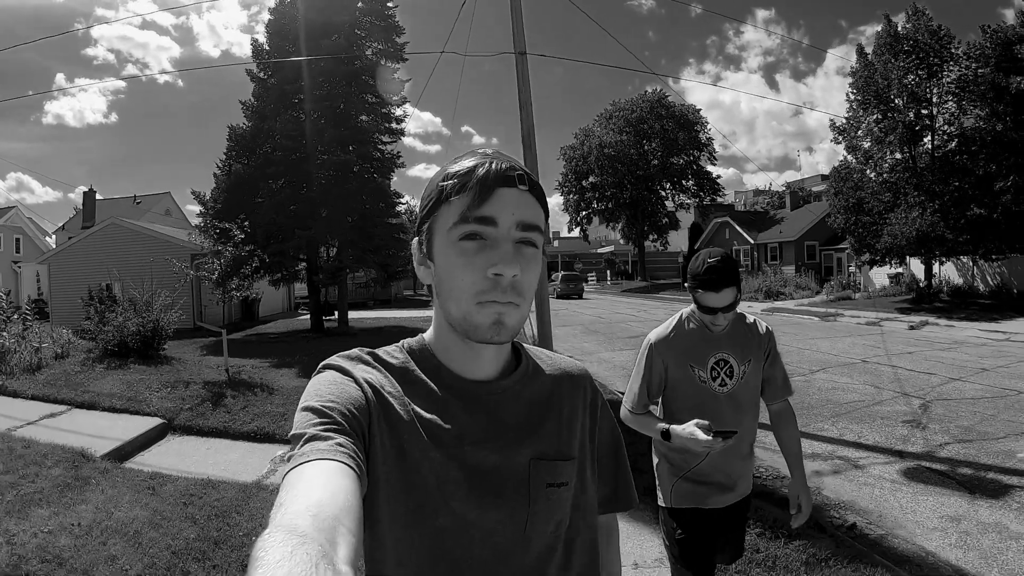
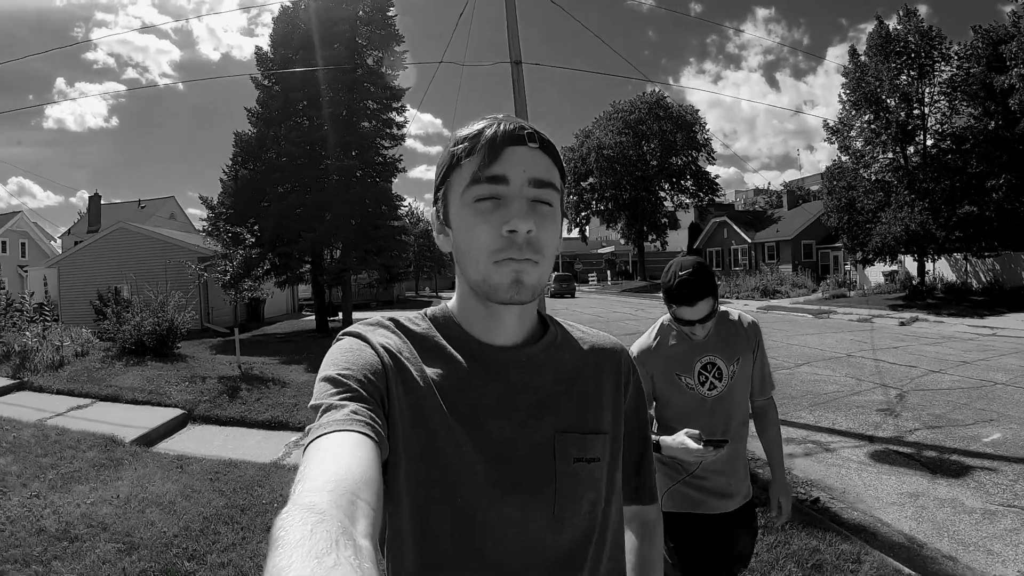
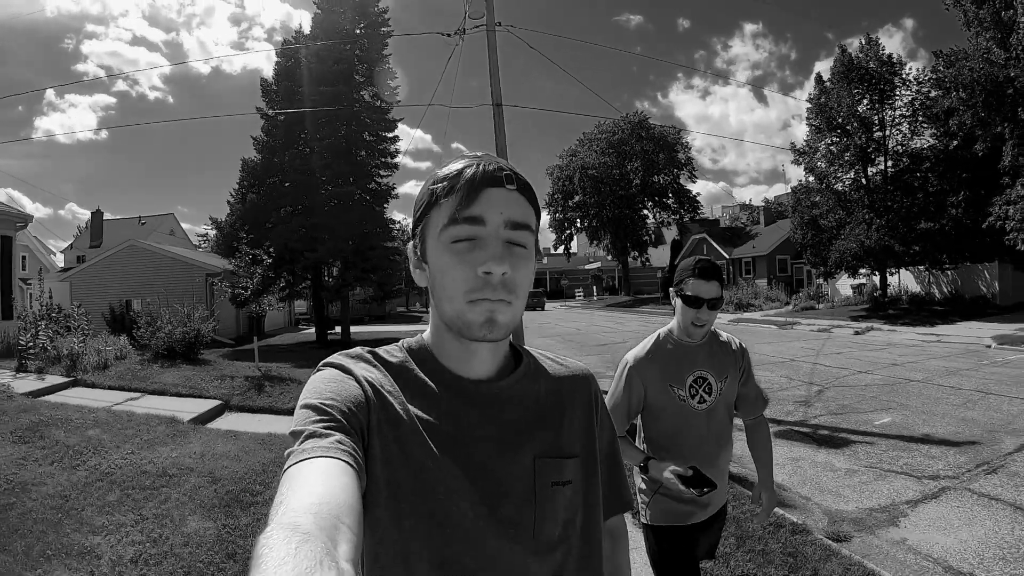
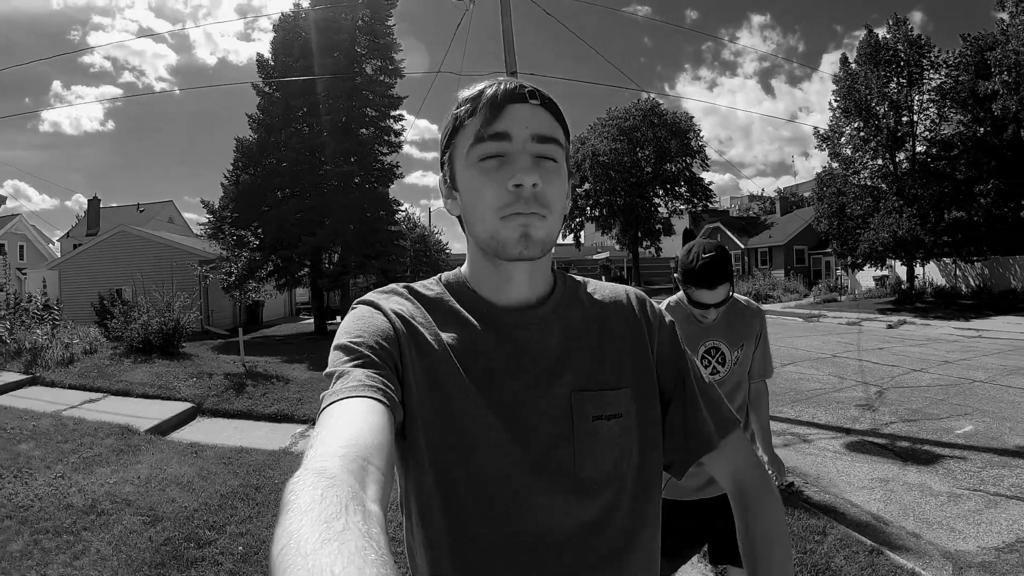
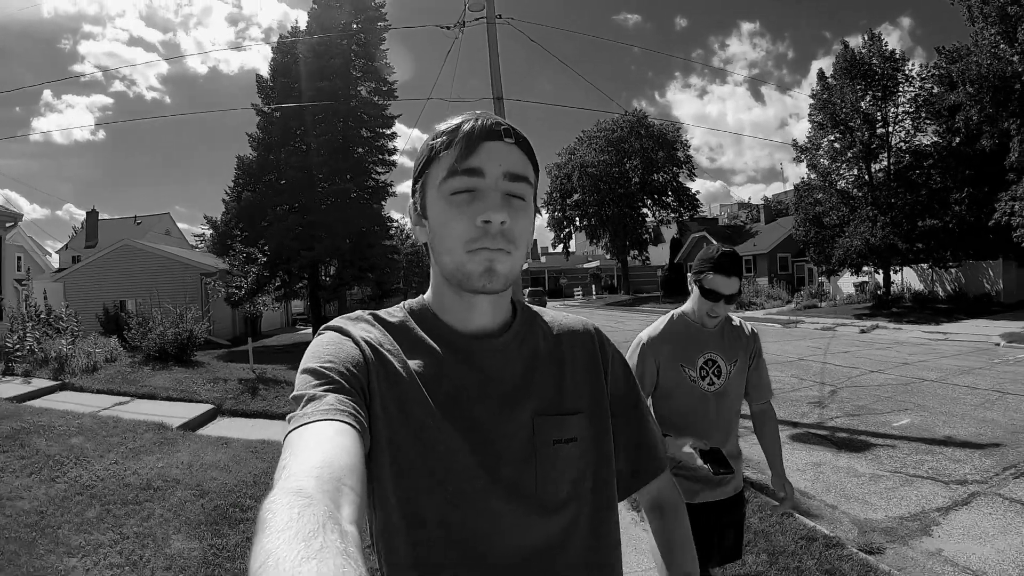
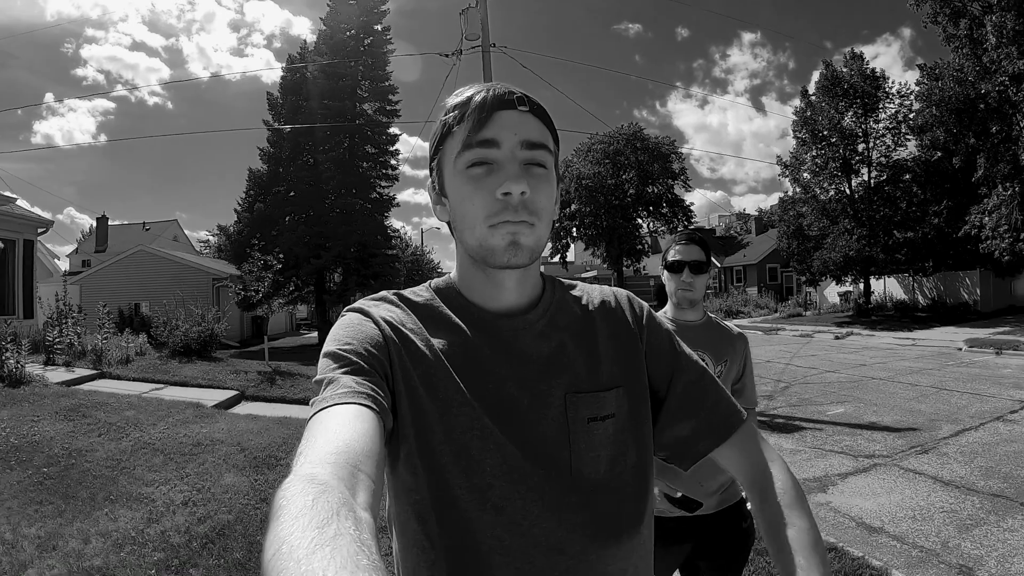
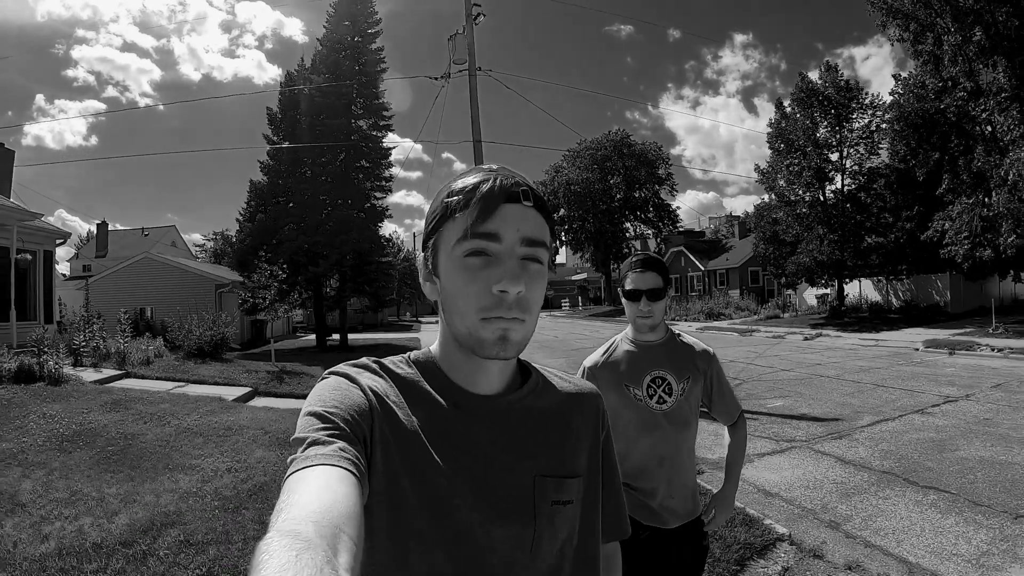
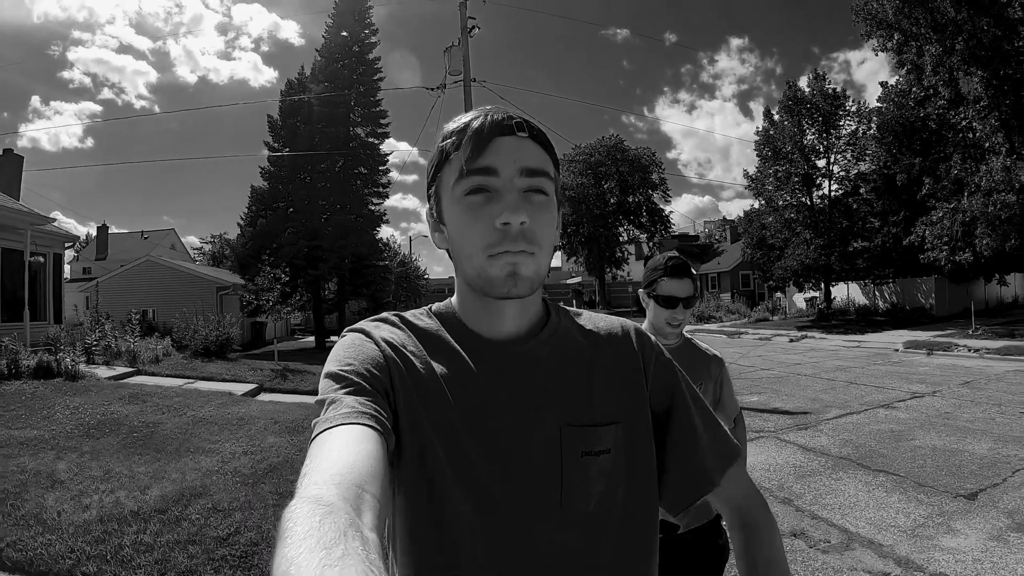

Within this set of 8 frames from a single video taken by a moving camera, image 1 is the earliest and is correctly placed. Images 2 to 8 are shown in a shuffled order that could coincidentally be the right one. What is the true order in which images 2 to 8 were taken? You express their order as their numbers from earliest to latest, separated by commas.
2, 4, 5, 3, 6, 7, 8
